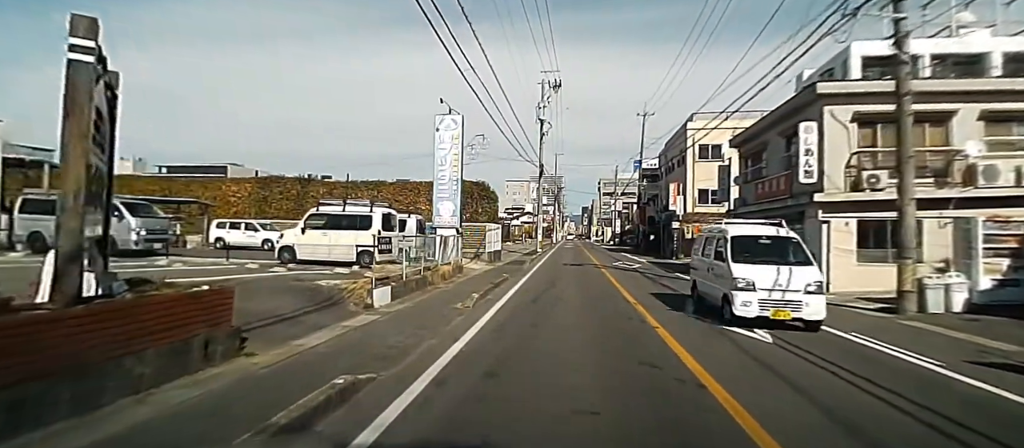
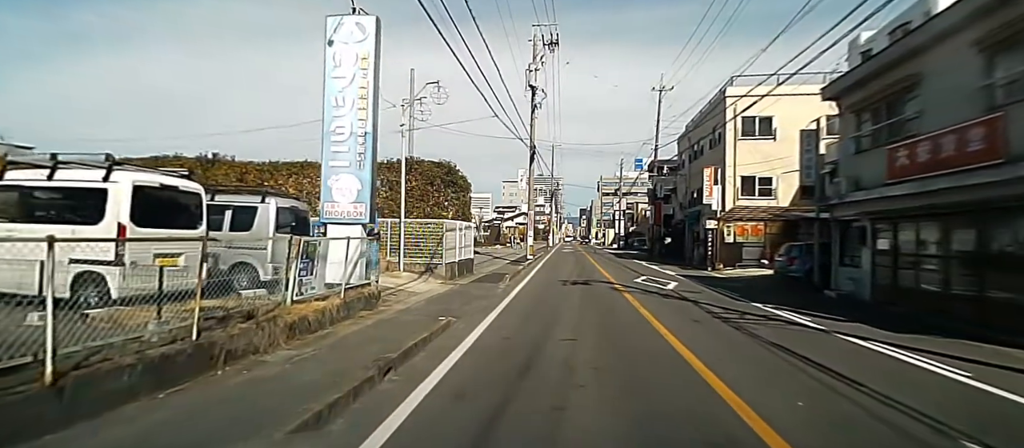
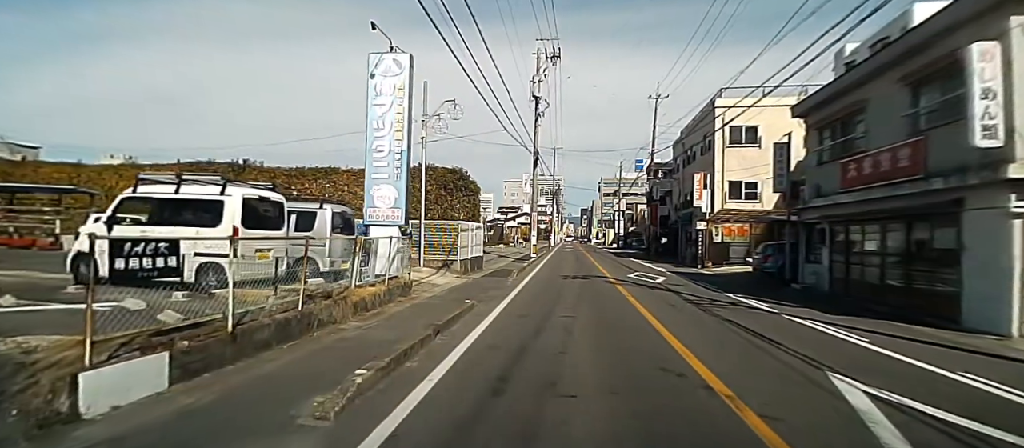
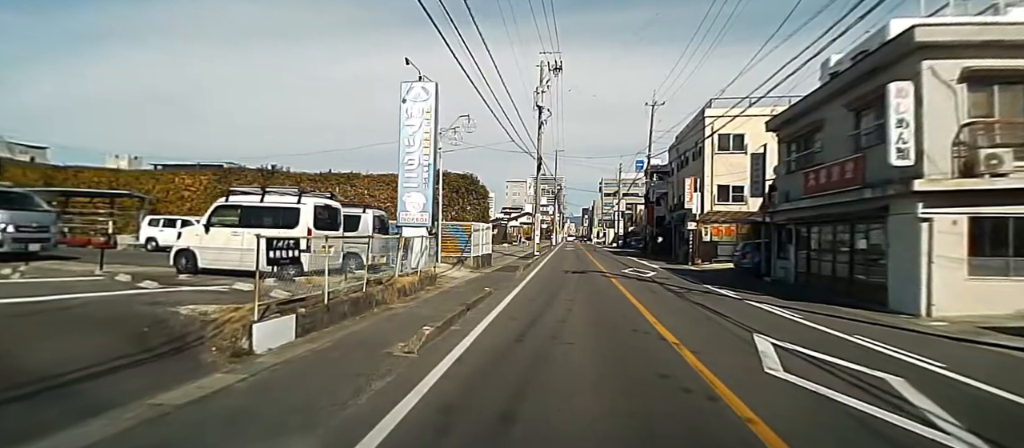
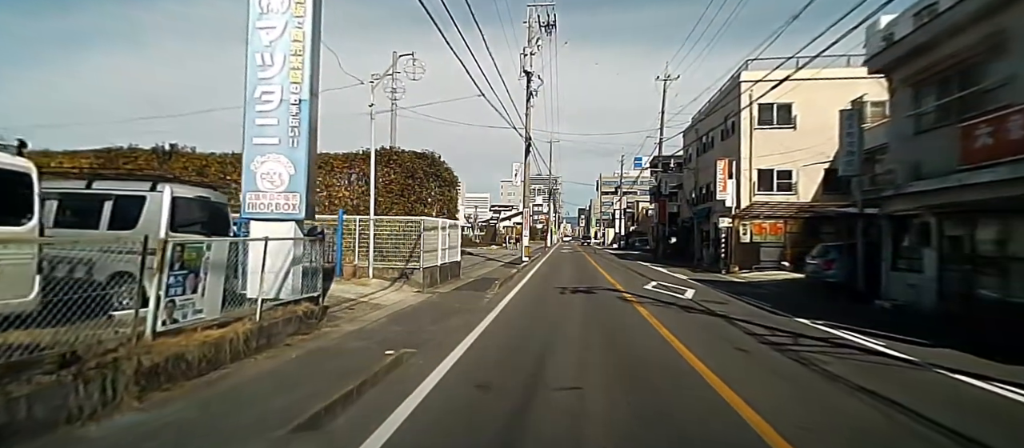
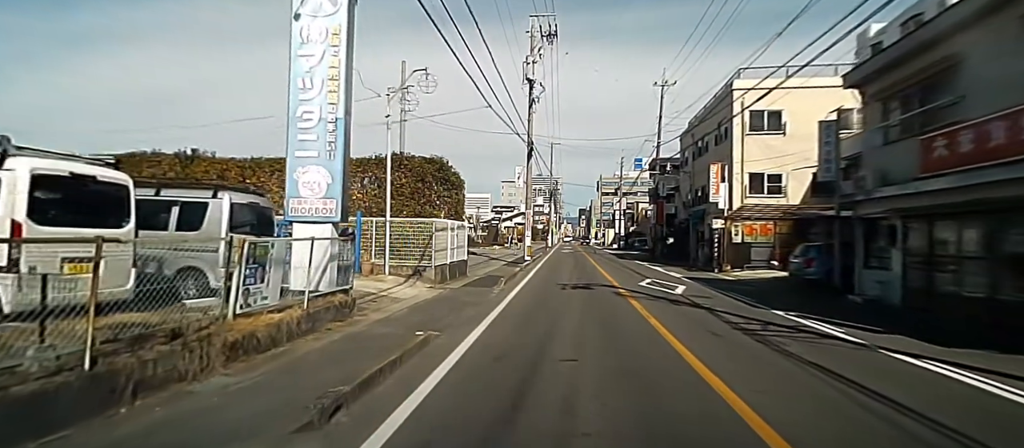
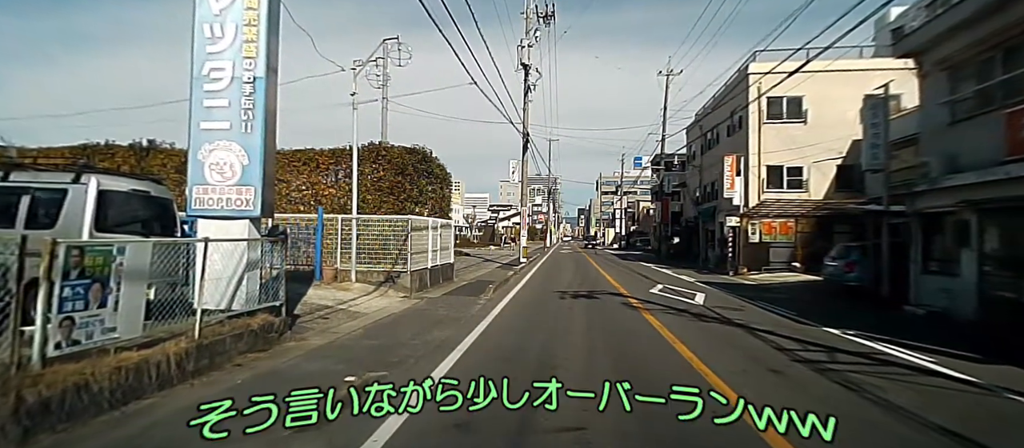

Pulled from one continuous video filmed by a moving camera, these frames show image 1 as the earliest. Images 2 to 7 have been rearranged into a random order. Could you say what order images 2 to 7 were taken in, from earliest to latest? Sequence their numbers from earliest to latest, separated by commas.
4, 3, 2, 6, 5, 7
